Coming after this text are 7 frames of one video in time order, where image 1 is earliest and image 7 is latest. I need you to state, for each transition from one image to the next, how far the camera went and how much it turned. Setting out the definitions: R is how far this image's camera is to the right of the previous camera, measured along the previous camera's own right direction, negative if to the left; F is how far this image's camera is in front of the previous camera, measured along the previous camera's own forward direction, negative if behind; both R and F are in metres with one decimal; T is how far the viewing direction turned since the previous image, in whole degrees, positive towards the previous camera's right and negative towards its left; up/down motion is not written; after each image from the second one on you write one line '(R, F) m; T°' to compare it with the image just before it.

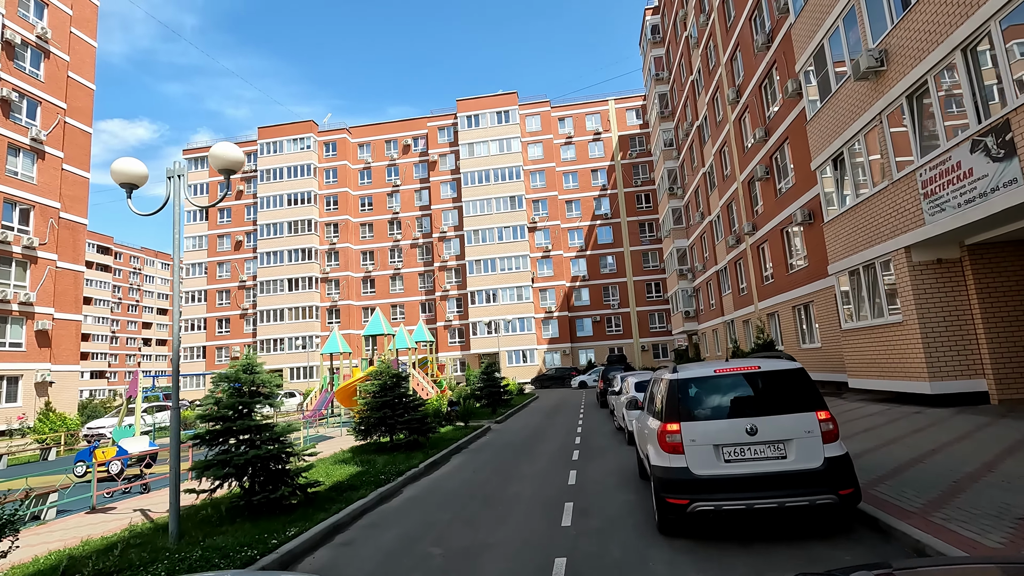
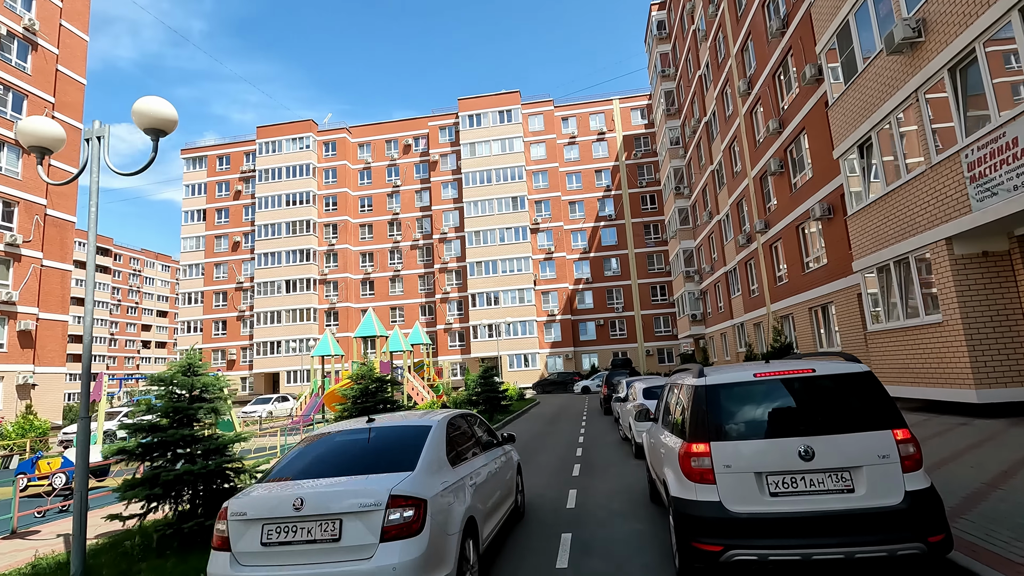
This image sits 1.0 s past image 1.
(+0.2, +1.1) m; 0°
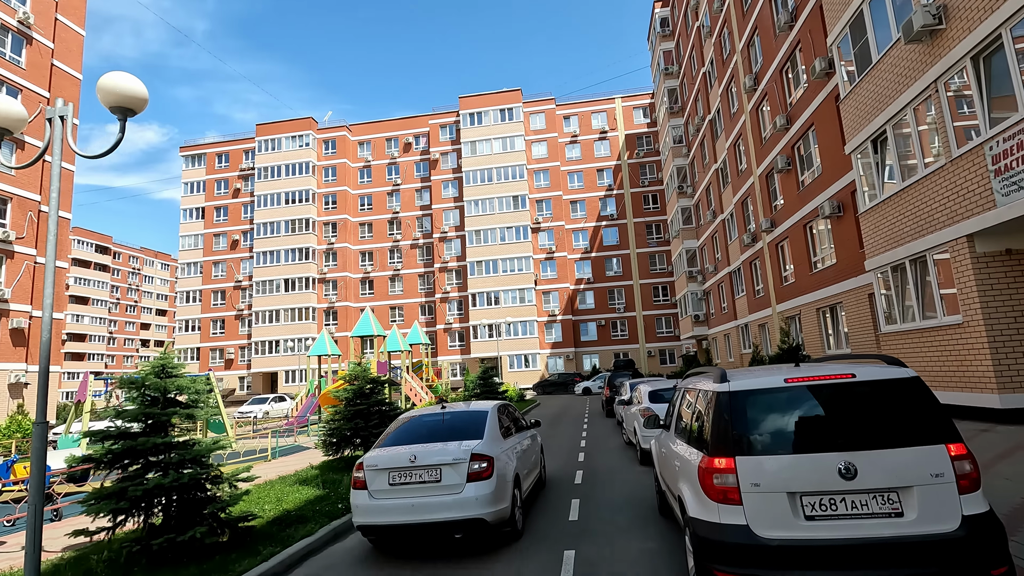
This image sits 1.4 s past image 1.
(0.0, +0.5) m; 0°
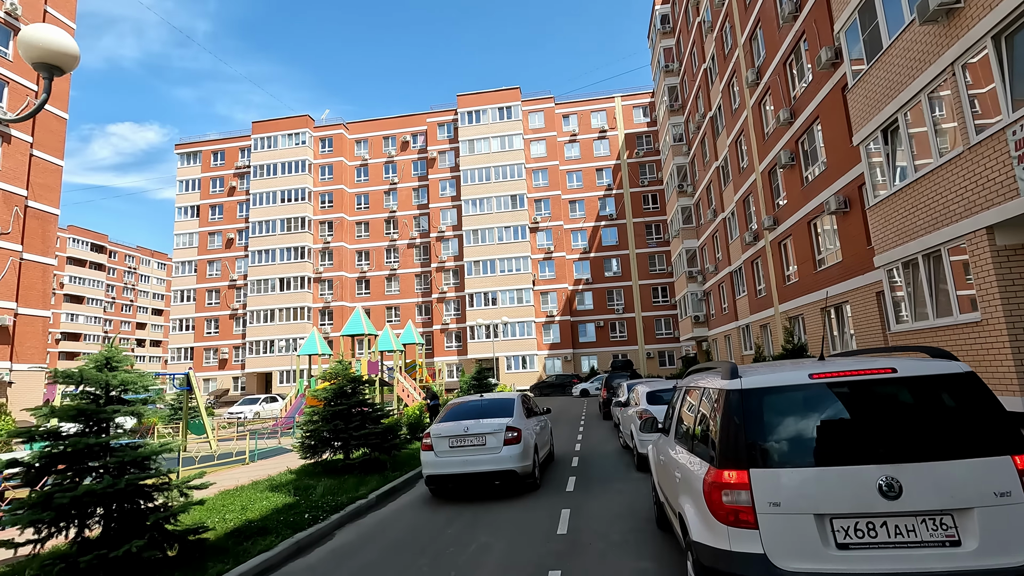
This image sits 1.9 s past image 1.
(+0.2, +0.6) m; 0°
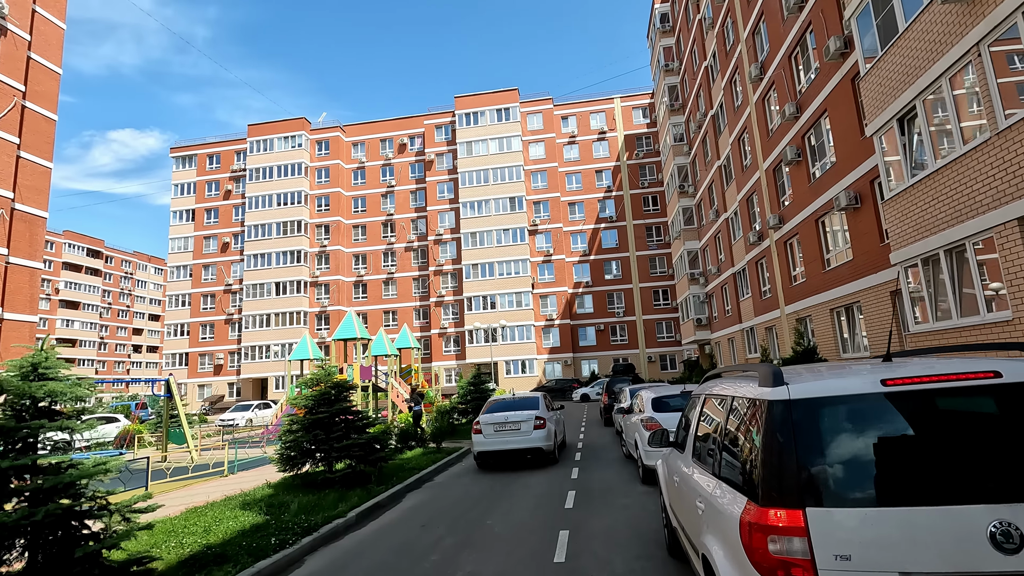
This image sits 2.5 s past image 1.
(+0.1, +0.7) m; 0°
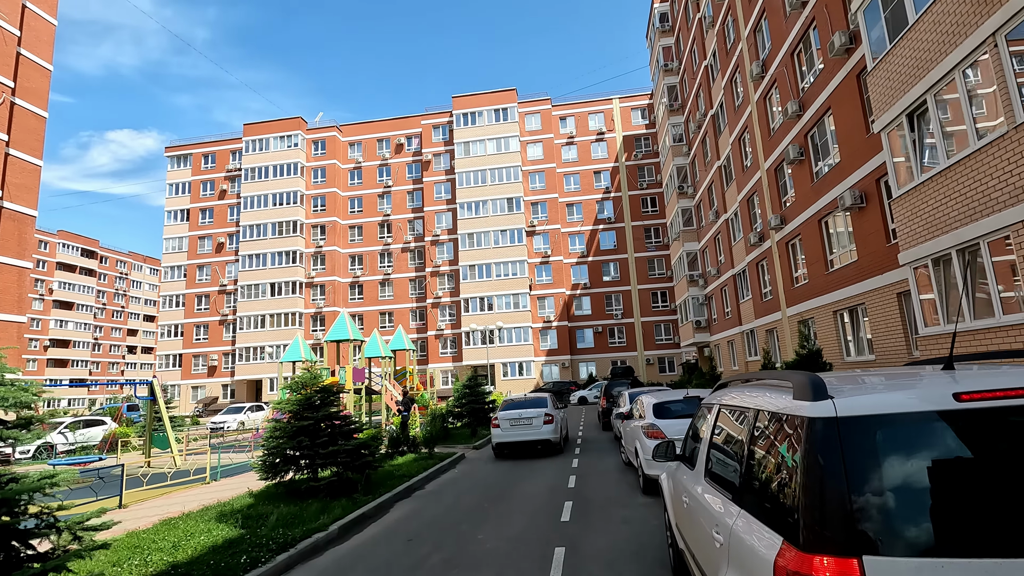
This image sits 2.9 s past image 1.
(+0.1, +0.4) m; 0°
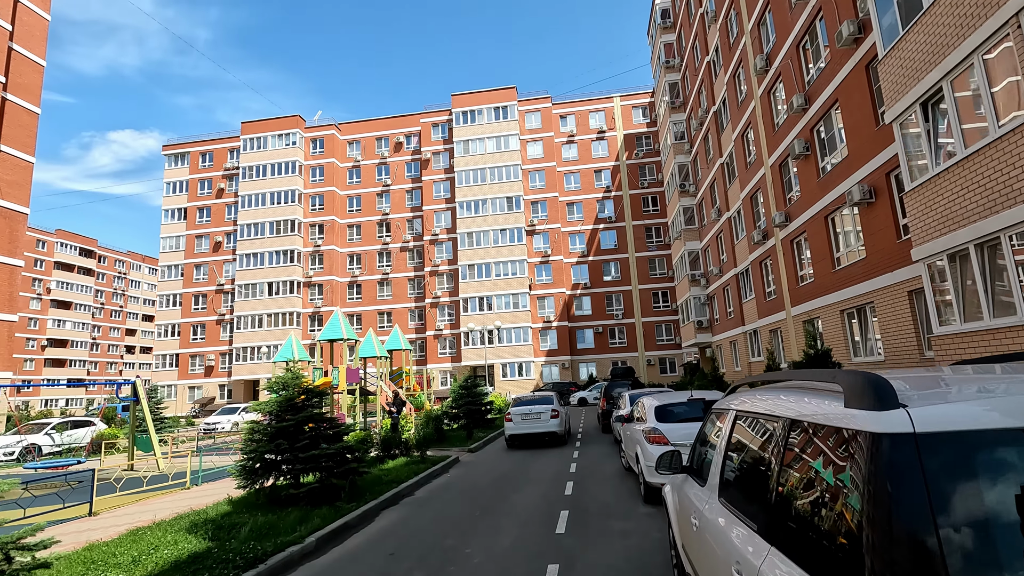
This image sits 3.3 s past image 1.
(+0.1, +0.5) m; 0°
